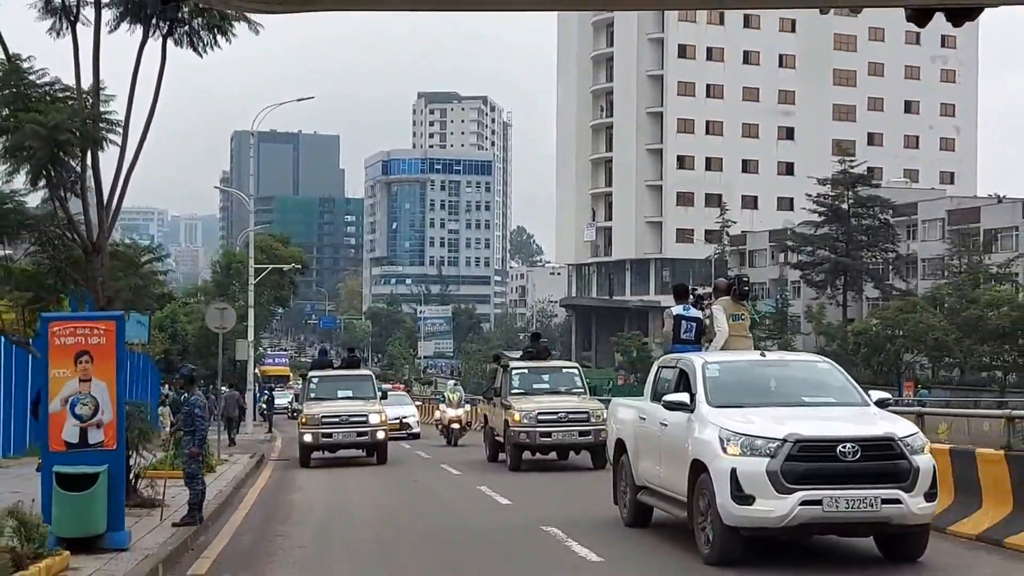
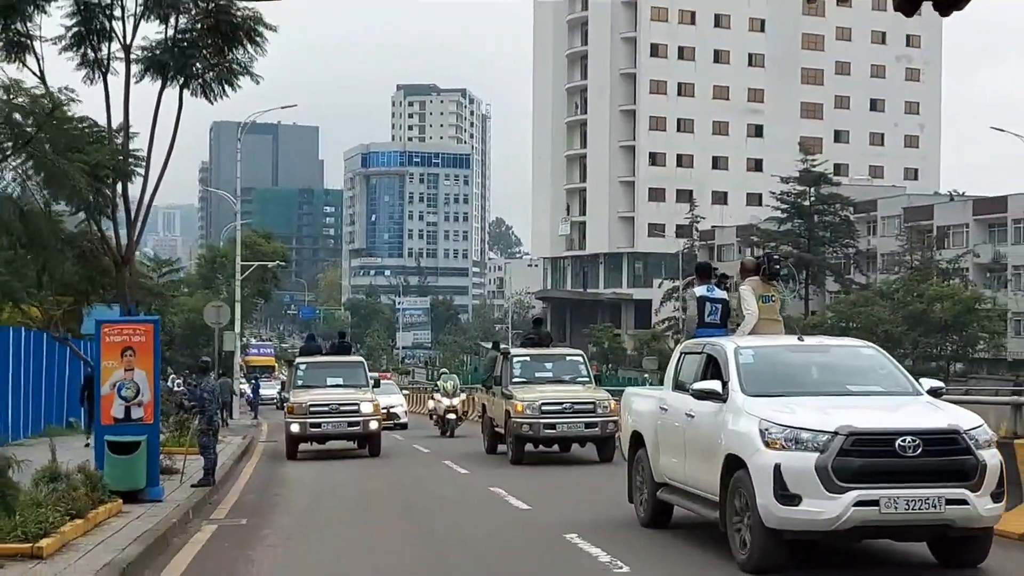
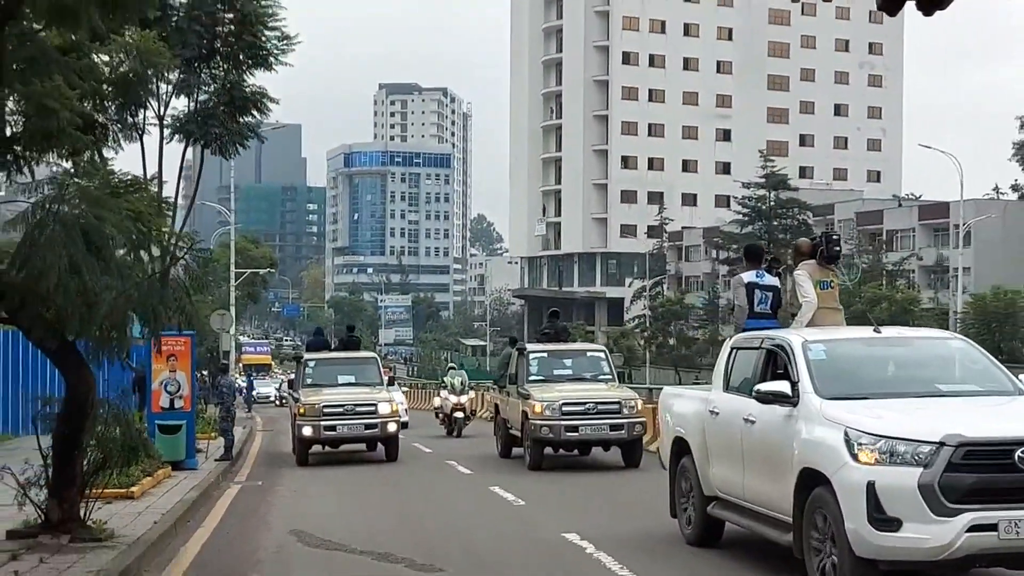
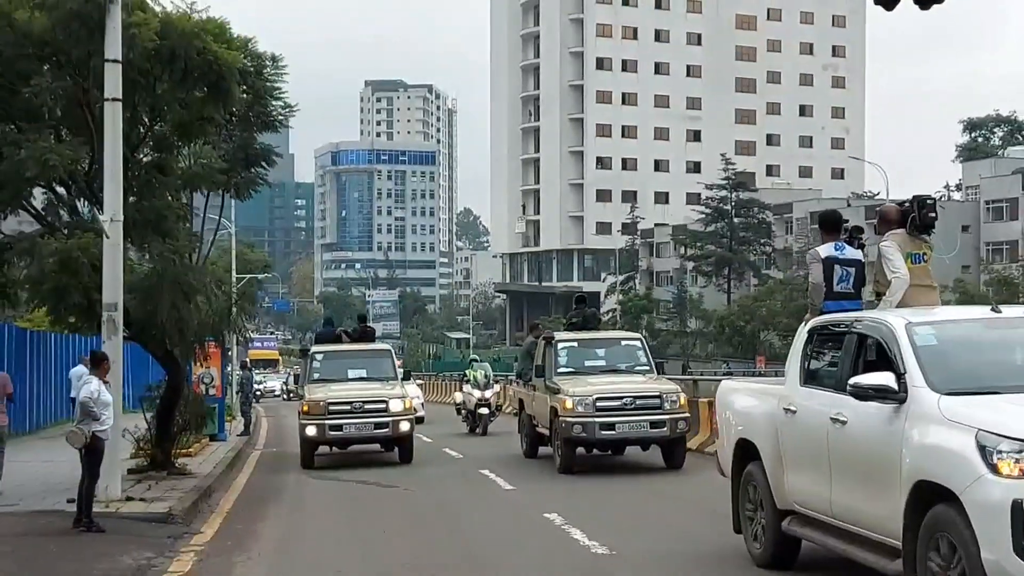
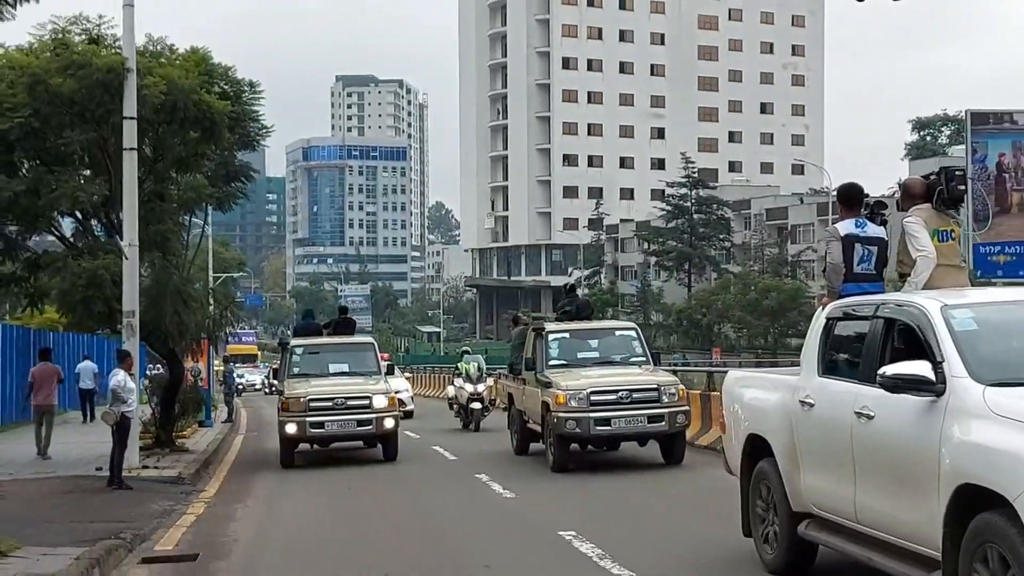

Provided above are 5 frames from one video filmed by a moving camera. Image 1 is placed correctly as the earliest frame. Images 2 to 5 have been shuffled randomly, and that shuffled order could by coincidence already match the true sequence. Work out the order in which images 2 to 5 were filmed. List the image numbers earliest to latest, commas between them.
2, 3, 4, 5
